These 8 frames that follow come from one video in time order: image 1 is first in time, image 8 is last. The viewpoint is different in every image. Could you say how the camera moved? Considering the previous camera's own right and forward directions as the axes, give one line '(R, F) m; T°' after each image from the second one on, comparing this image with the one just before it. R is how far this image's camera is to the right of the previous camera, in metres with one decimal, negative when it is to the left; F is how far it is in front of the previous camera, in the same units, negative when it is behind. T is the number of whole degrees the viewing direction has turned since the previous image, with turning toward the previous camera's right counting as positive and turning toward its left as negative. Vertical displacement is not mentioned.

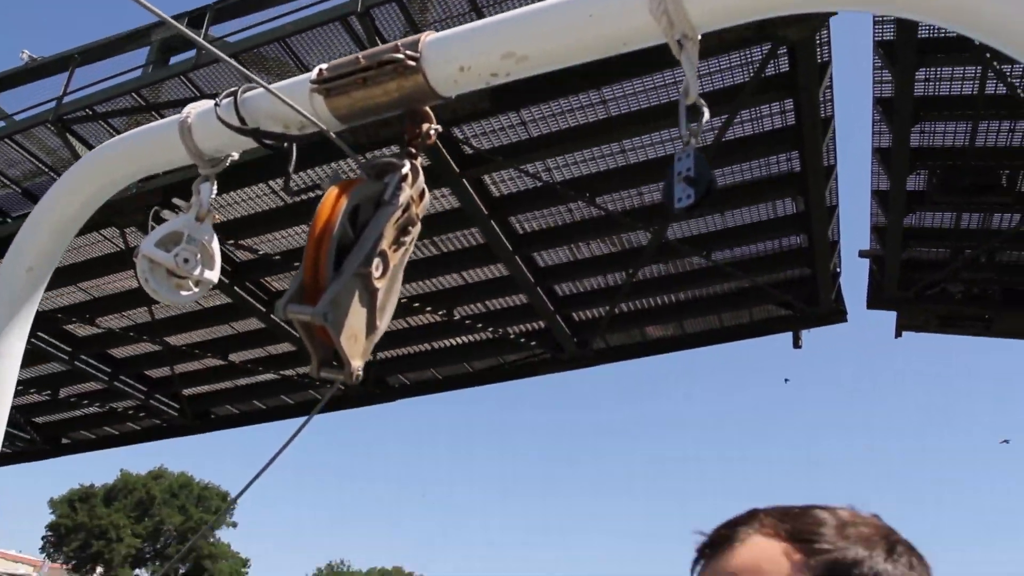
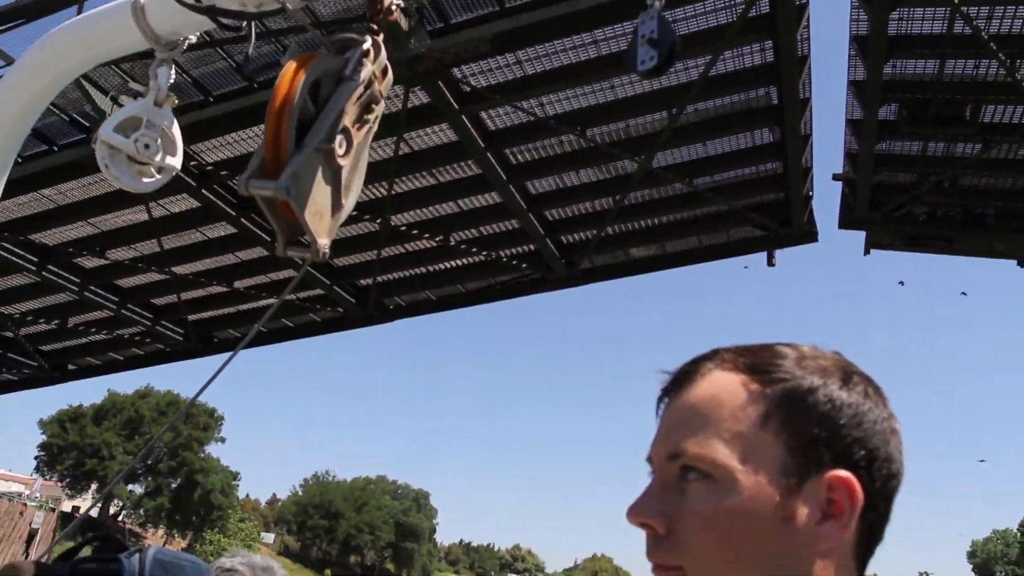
(-0.2, -0.4) m; +2°
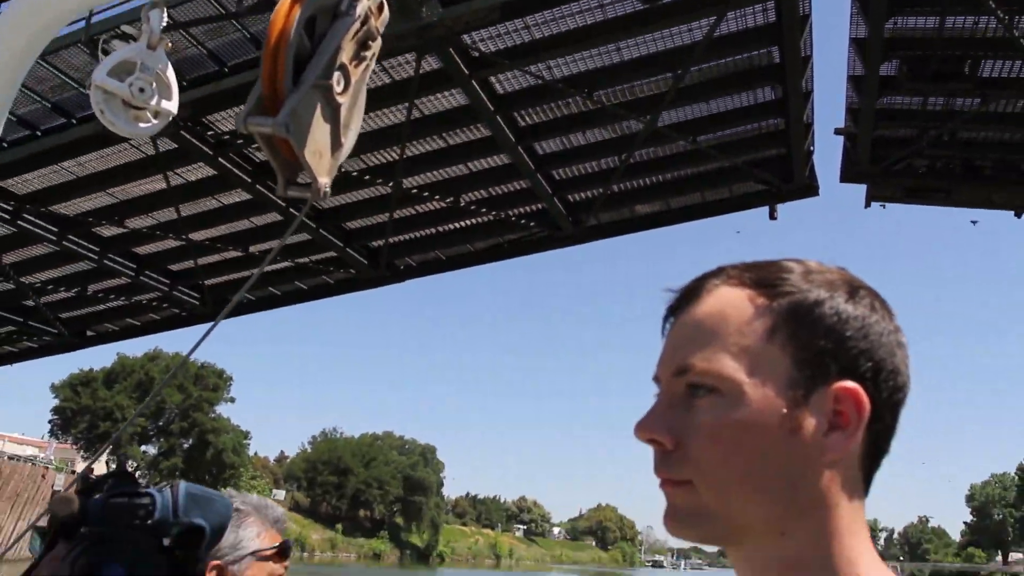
(-0.1, -0.2) m; 0°
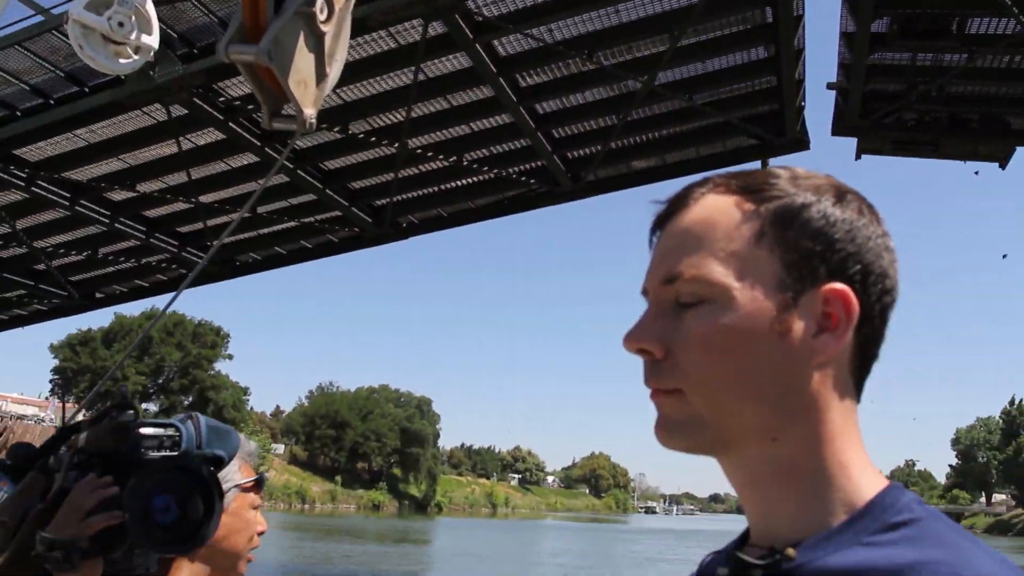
(-0.1, -0.3) m; +1°
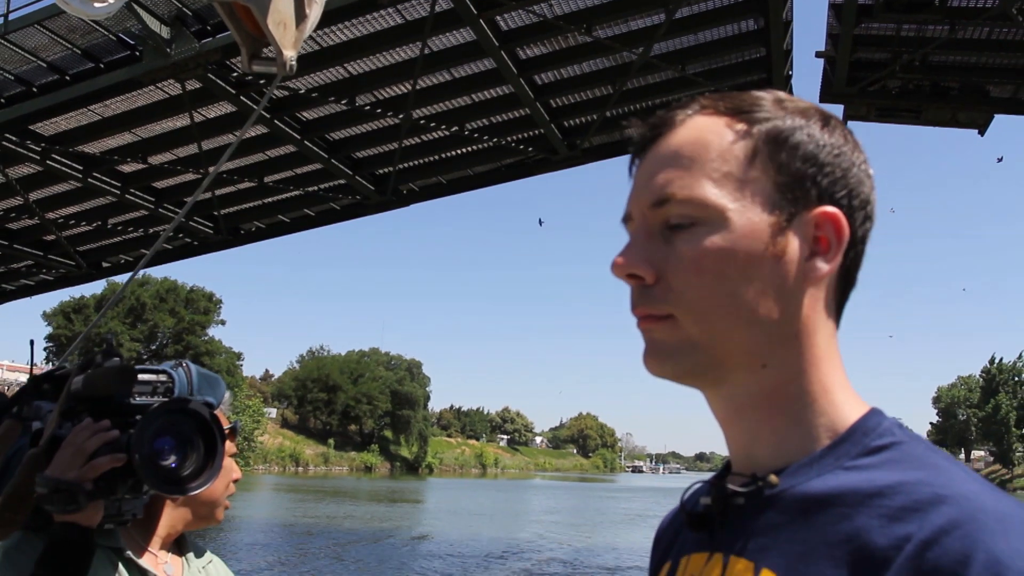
(-0.2, -0.4) m; +1°
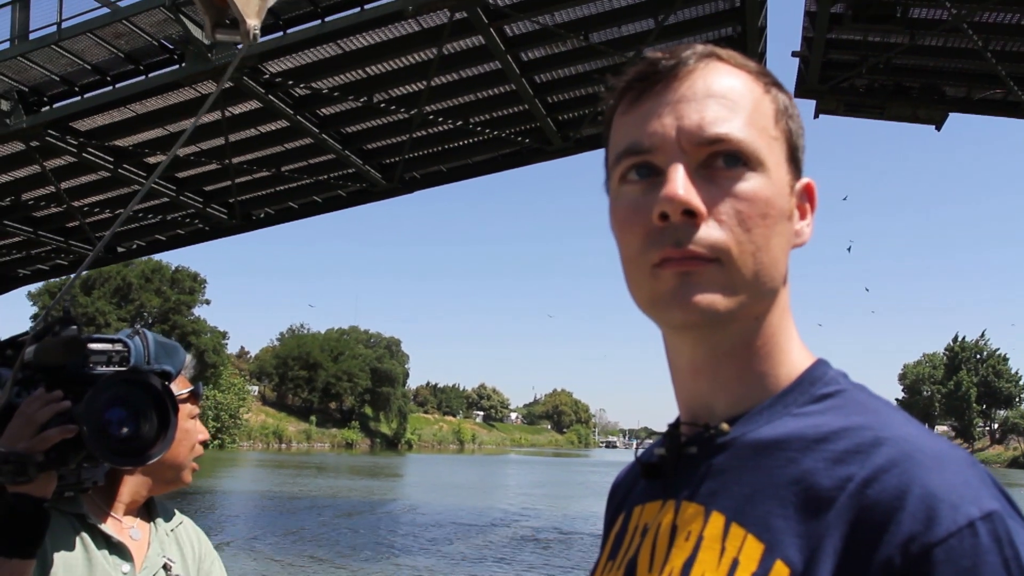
(-0.3, -0.8) m; +2°
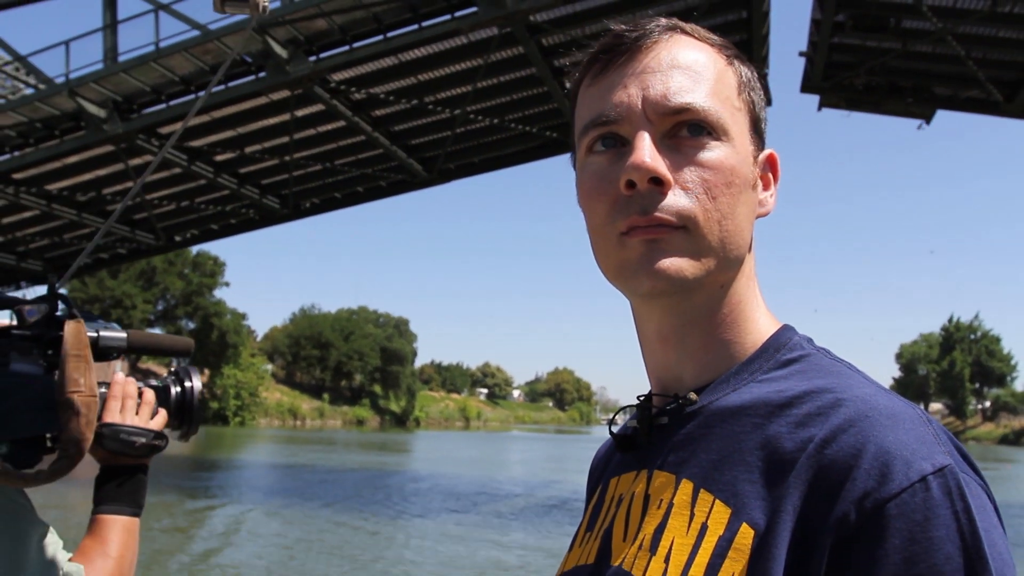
(-0.4, -1.2) m; 0°
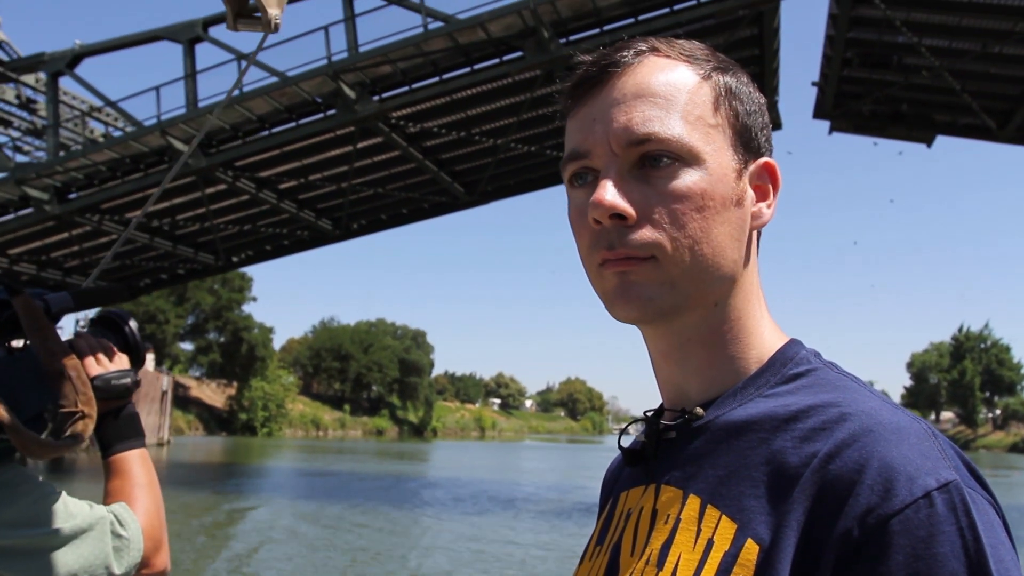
(-0.4, -1.1) m; -1°
